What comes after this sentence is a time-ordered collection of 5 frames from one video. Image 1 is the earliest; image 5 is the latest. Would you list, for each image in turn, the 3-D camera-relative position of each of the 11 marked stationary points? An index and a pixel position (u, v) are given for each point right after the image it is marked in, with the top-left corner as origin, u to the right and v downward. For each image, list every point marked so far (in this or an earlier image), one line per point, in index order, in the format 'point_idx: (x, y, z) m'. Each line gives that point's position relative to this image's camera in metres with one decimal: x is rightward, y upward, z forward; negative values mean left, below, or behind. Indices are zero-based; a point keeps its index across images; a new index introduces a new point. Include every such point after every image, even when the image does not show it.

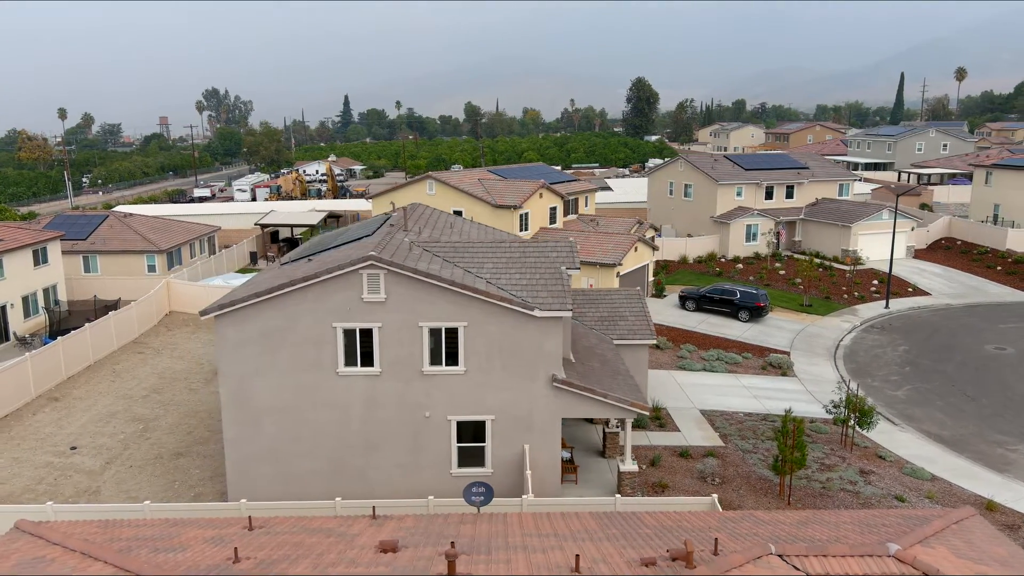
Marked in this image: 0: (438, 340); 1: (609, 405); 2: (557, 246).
0: (-1.6, -1.2, +17.1) m
1: (+2.1, -2.6, +17.3) m
2: (+1.1, +1.0, +19.3) m
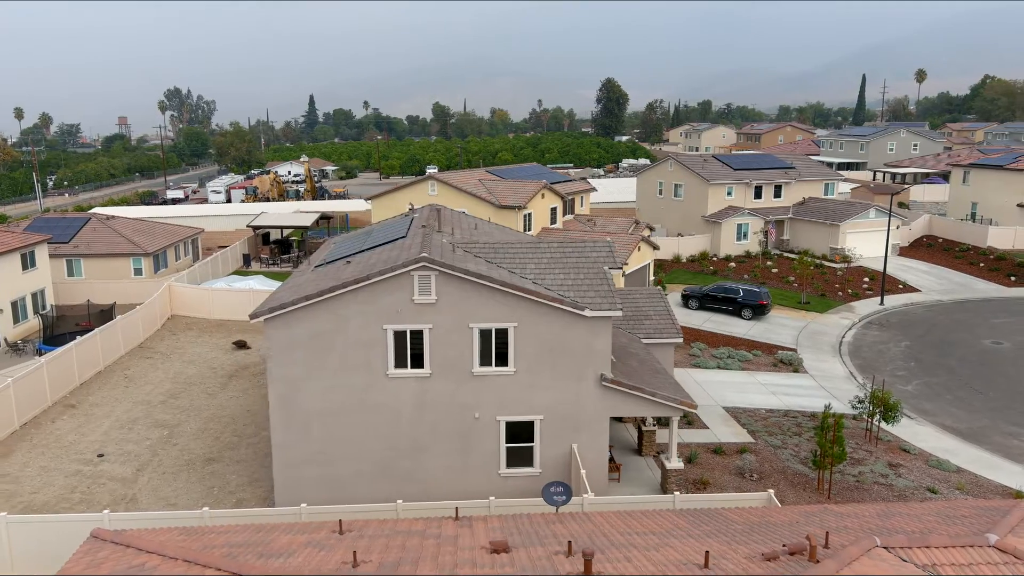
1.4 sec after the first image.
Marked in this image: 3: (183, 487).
0: (-0.5, -1.2, +17.1) m
1: (+3.2, -2.5, +17.5) m
2: (+2.1, +1.0, +19.4) m
3: (-7.9, -4.8, +19.0) m
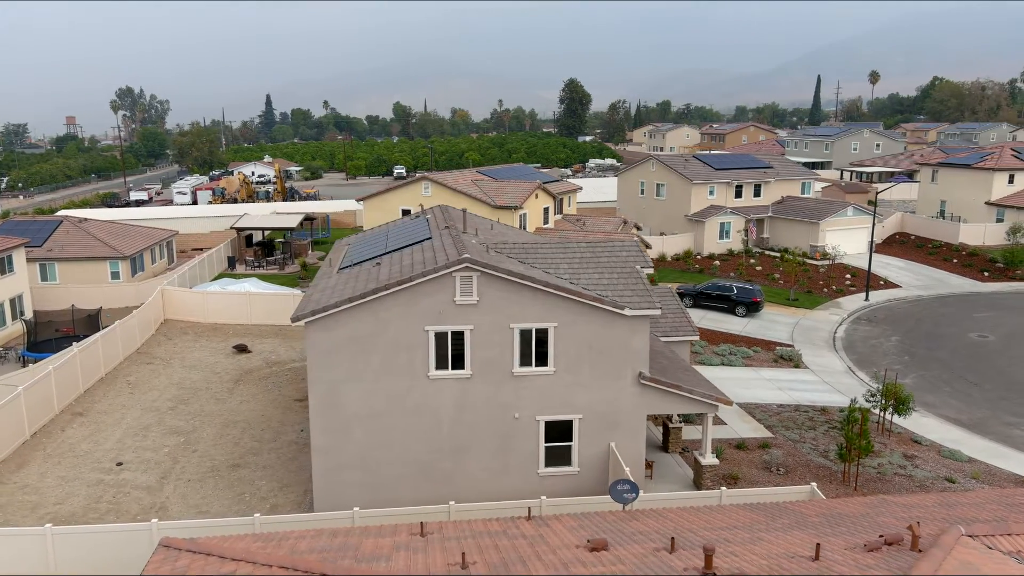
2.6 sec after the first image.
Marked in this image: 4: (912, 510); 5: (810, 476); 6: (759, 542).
0: (+0.4, -1.2, +17.1) m
1: (+4.1, -2.5, +17.7) m
2: (+2.8, +1.1, +19.6) m
3: (-7.1, -4.9, +18.7) m
4: (+6.2, -3.4, +12.2) m
5: (+7.4, -4.7, +19.6) m
6: (+3.2, -3.3, +10.2) m
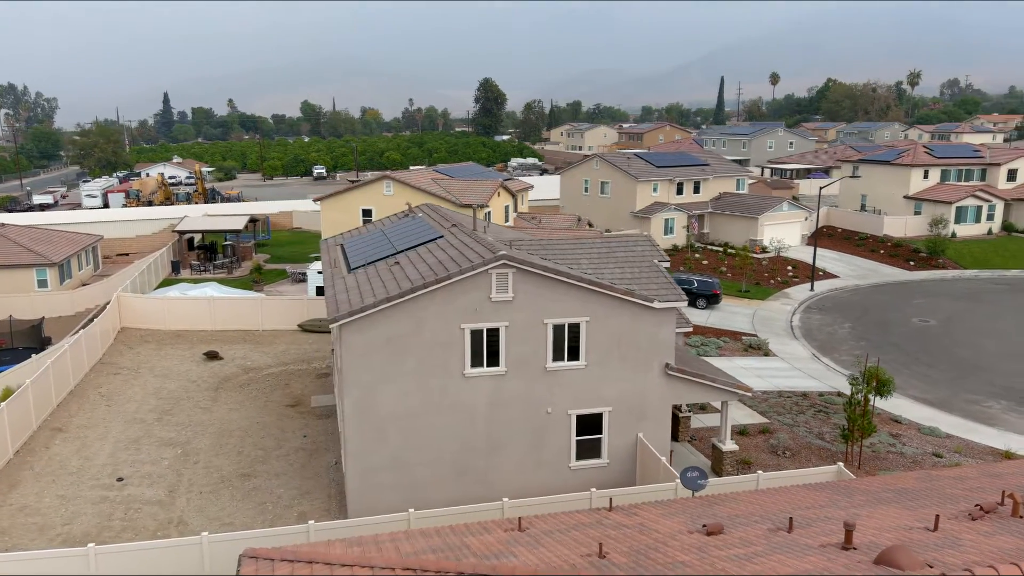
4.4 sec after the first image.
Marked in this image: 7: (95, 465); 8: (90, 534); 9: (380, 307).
0: (+1.1, -1.1, +17.3) m
1: (+4.7, -2.3, +18.3) m
2: (+3.2, +1.2, +20.0) m
3: (-6.4, -5.0, +18.0) m
4: (+7.5, -3.2, +13.1) m
5: (+7.9, -4.4, +20.5) m
6: (+4.7, -3.1, +10.7) m
7: (-10.6, -4.5, +20.0) m
8: (-8.9, -5.2, +16.6) m
9: (-2.7, -0.4, +16.0) m
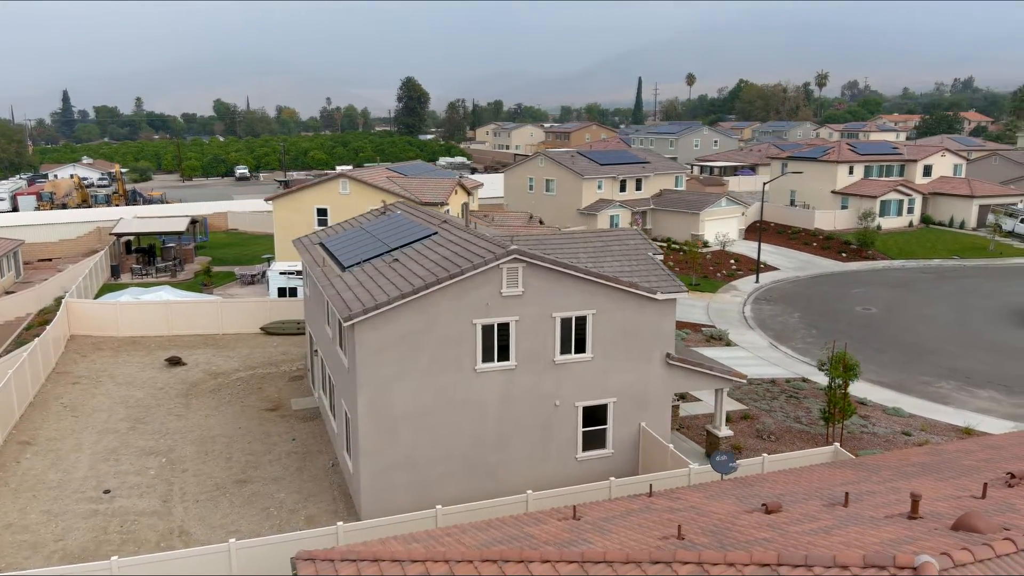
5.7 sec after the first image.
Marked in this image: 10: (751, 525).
0: (+1.3, -0.9, +17.5) m
1: (+4.8, -2.1, +18.9) m
2: (+3.0, +1.4, +20.4) m
3: (-6.2, -5.0, +17.4) m
4: (+8.1, -2.9, +13.9) m
5: (+7.8, -4.1, +21.4) m
6: (+5.6, -2.9, +11.3) m
7: (-10.5, -4.6, +19.0) m
8: (-8.5, -5.2, +15.8) m
9: (-2.4, -0.3, +15.9) m
10: (+3.0, -3.0, +10.1) m
